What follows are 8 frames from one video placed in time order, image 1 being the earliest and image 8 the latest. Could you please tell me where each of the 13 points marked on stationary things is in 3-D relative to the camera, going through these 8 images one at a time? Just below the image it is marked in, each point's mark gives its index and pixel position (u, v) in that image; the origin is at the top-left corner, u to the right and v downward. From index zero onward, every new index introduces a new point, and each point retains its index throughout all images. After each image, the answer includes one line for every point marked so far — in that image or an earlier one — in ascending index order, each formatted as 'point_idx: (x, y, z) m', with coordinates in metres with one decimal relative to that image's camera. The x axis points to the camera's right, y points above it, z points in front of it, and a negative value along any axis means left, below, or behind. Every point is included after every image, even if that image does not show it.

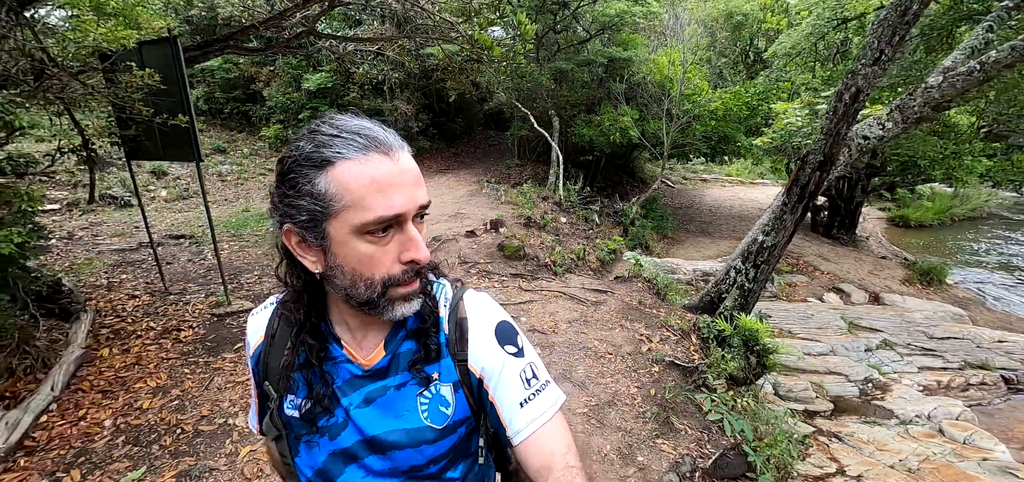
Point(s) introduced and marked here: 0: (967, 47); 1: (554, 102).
0: (+4.3, +1.8, +4.5) m
1: (+0.8, +2.8, +9.4) m
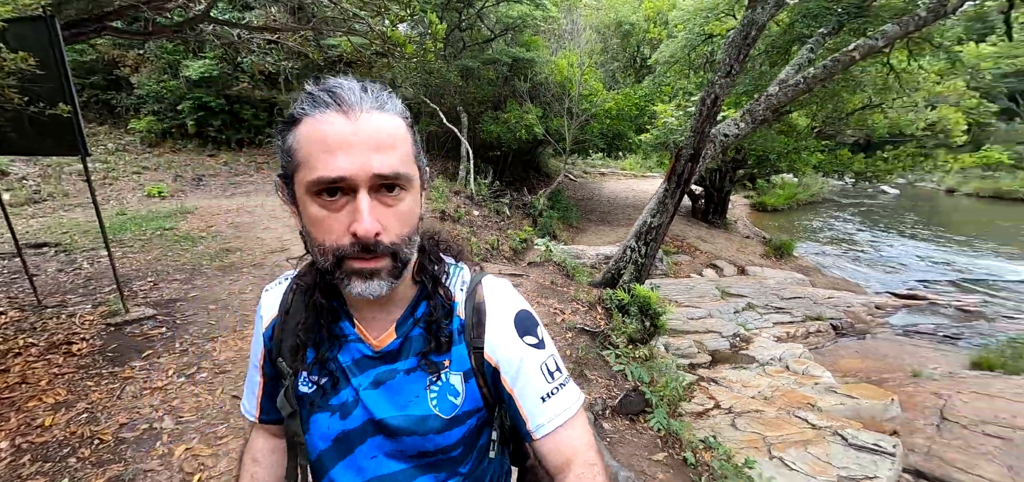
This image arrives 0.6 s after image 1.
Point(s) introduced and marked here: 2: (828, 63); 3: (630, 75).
0: (+3.4, +2.1, +5.6) m
1: (-1.0, +2.9, +9.8) m
2: (+3.6, +2.0, +5.4) m
3: (+3.1, +4.4, +12.6) m
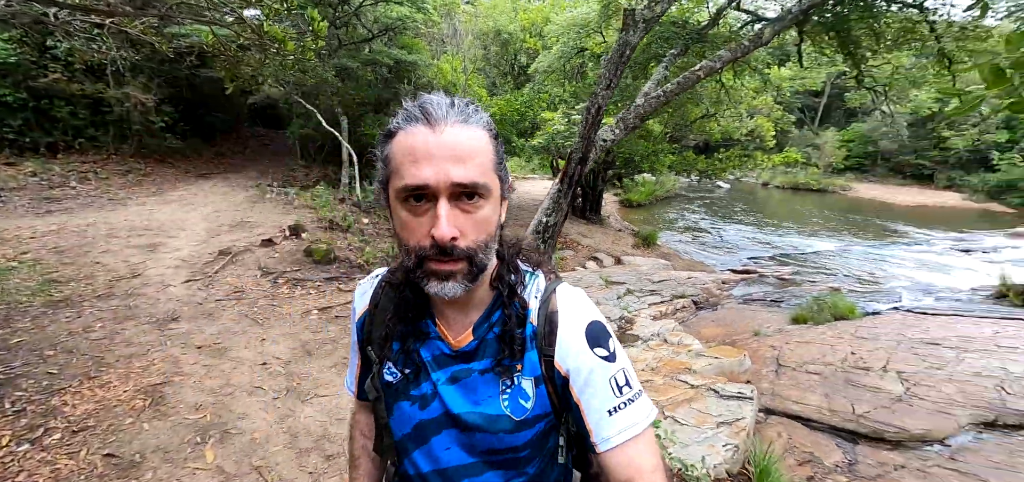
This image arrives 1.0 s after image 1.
0: (+2.0, +2.2, +6.6) m
1: (-3.4, +2.8, +9.4) m
2: (+2.3, +2.2, +6.4) m
3: (-0.2, +4.4, +13.2) m
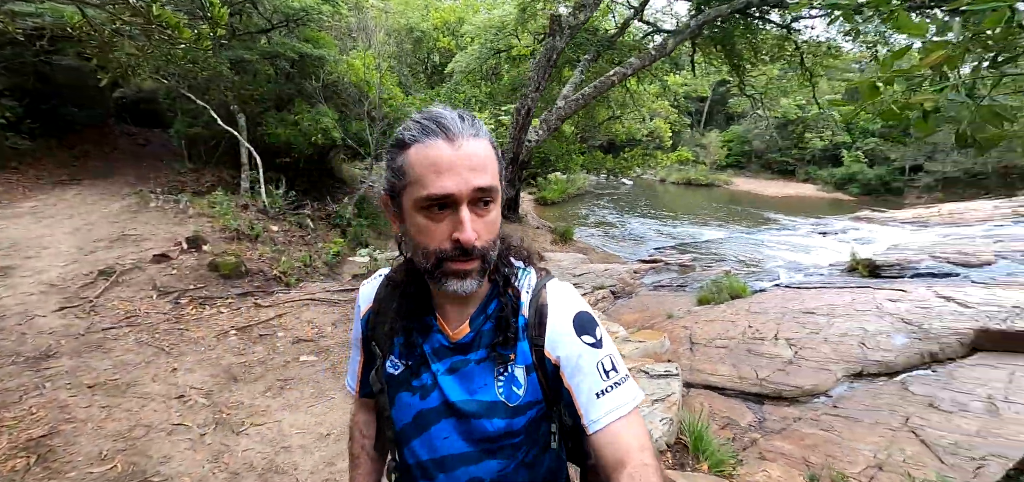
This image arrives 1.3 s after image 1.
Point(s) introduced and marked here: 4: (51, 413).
0: (+0.9, +2.3, +7.0) m
1: (-5.0, +2.6, +8.6) m
2: (+1.2, +2.2, +6.8) m
3: (-2.7, +4.3, +13.0) m
4: (-3.5, -1.3, +3.7) m
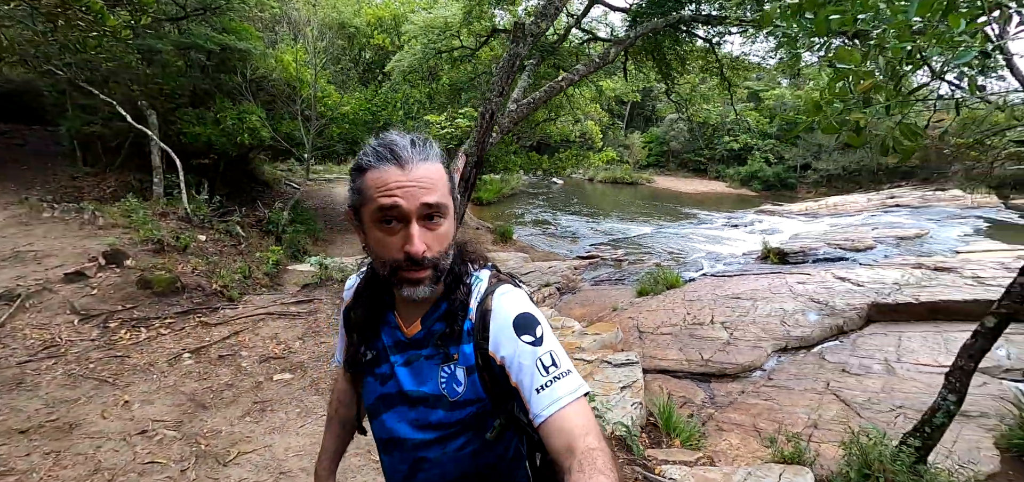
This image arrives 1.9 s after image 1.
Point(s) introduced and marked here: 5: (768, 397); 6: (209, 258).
0: (+0.2, +2.3, +7.2) m
1: (-5.9, +2.4, +7.7) m
2: (+0.5, +2.3, +7.1) m
3: (-4.6, +4.2, +12.4) m
4: (-3.5, -1.5, +3.2) m
5: (+2.8, -1.7, +5.3) m
6: (-4.2, -0.2, +6.7) m
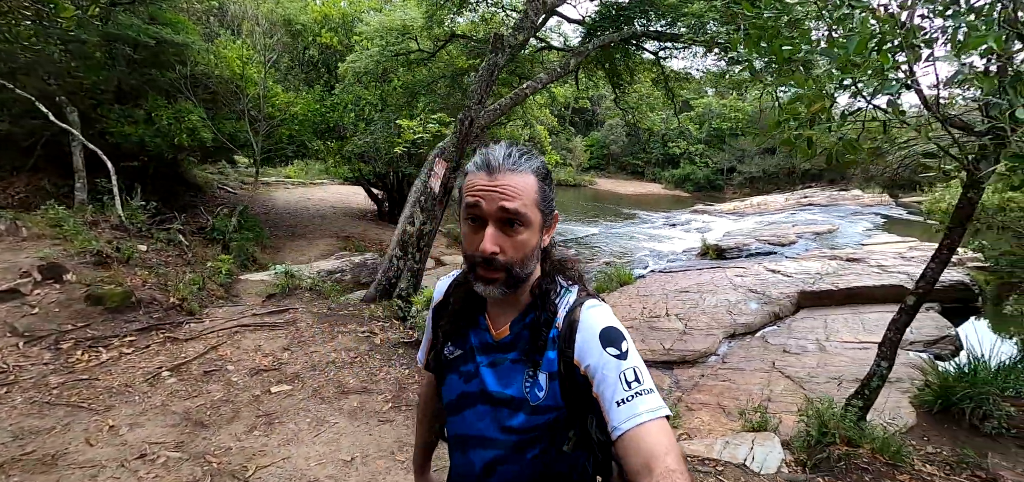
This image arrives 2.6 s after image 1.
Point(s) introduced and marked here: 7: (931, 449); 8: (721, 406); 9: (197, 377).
0: (-0.4, +2.2, +7.4) m
1: (-6.4, +2.2, +6.9) m
2: (0.0, +2.2, +7.3) m
3: (-5.9, +4.1, +11.8) m
4: (-3.2, -1.6, +2.9) m
5: (+2.6, -1.7, +5.9) m
6: (-4.6, -0.4, +6.2) m
7: (+3.6, -1.8, +4.1) m
8: (+2.3, -1.8, +5.3) m
9: (-2.8, -1.2, +4.2) m
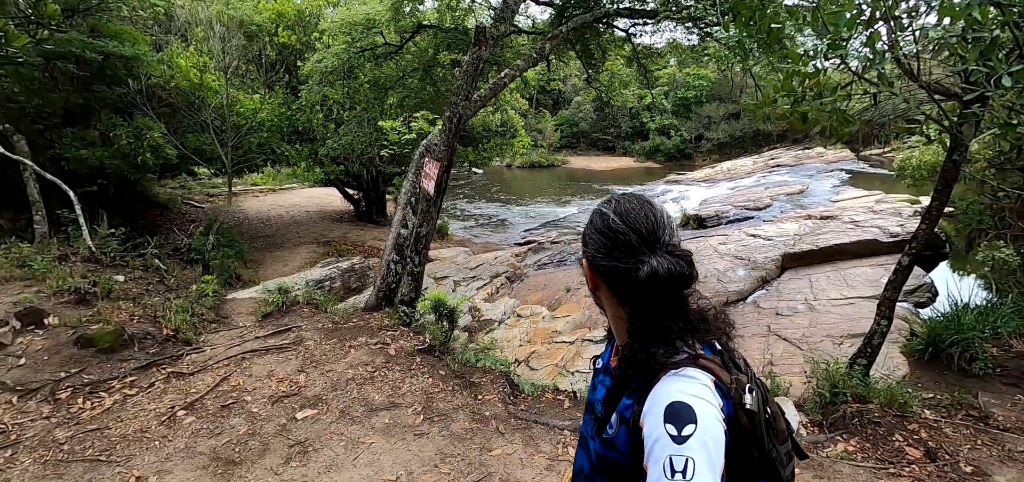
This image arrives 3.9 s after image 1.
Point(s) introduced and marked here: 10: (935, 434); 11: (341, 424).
0: (-0.7, +2.3, +7.2) m
1: (-6.7, +1.7, +6.4) m
2: (-0.3, +2.3, +7.2) m
3: (-6.7, +3.8, +11.2) m
4: (-2.9, -1.9, +2.7) m
5: (+2.8, -1.3, +6.1) m
6: (-4.6, -0.7, +5.9) m
7: (+3.8, -1.4, +4.4) m
8: (+2.5, -1.5, +5.5) m
9: (-2.5, -1.4, +4.1) m
10: (+3.4, -1.5, +3.8) m
11: (-1.4, -1.5, +3.9) m
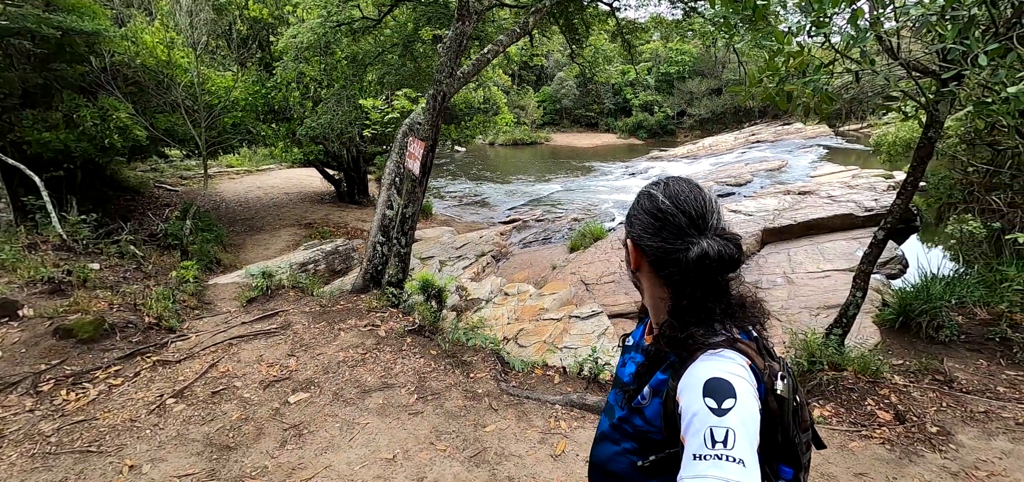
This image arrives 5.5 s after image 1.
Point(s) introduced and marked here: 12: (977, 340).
0: (-1.0, +2.6, +7.1) m
1: (-6.9, +1.8, +6.1) m
2: (-0.6, +2.6, +7.1) m
3: (-7.1, +4.1, +10.7) m
4: (-2.9, -1.9, +2.7) m
5: (+2.6, -1.0, +6.3) m
6: (-4.7, -0.6, +5.8) m
7: (+3.7, -1.2, +4.6) m
8: (+2.4, -1.3, +5.7) m
9: (-2.6, -1.3, +4.1) m
10: (+3.3, -1.3, +4.0) m
11: (-1.5, -1.4, +3.9) m
12: (+4.7, -1.0, +4.8) m
